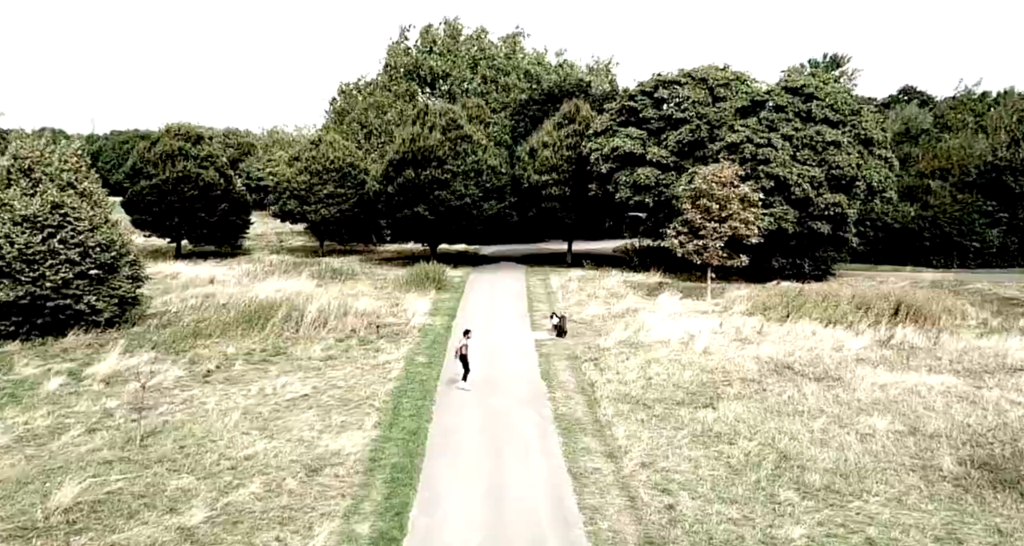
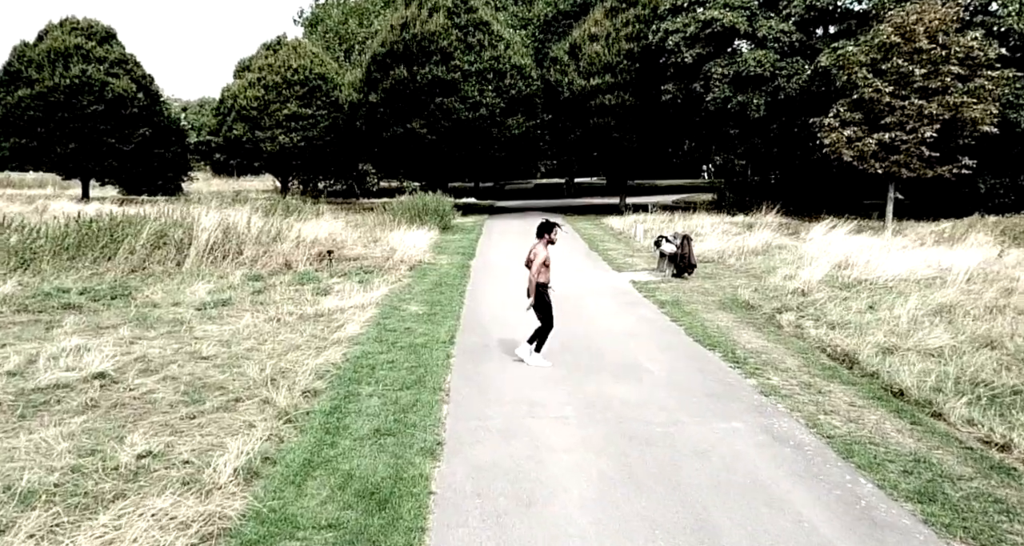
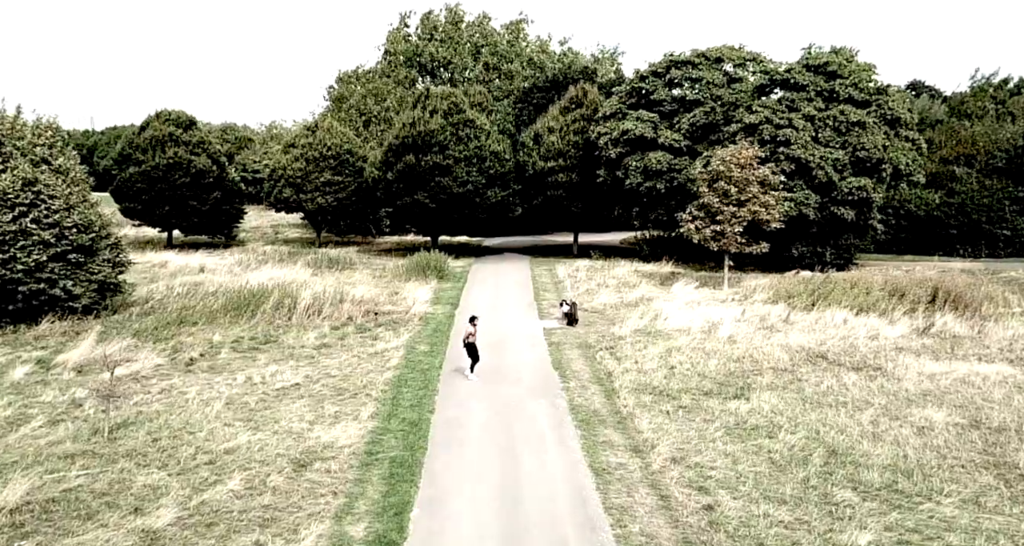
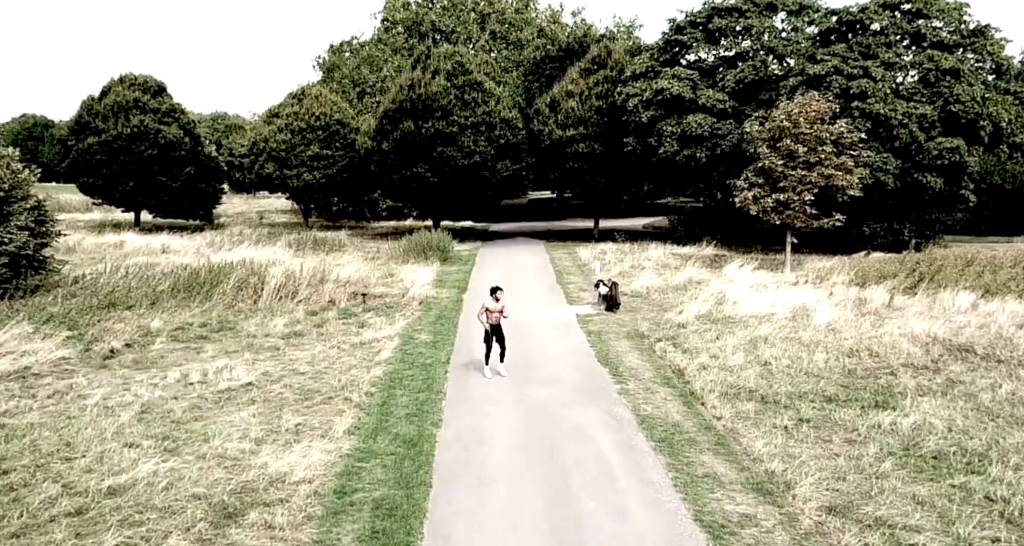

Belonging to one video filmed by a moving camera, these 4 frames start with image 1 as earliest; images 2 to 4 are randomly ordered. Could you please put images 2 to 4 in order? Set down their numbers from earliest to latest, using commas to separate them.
3, 4, 2
